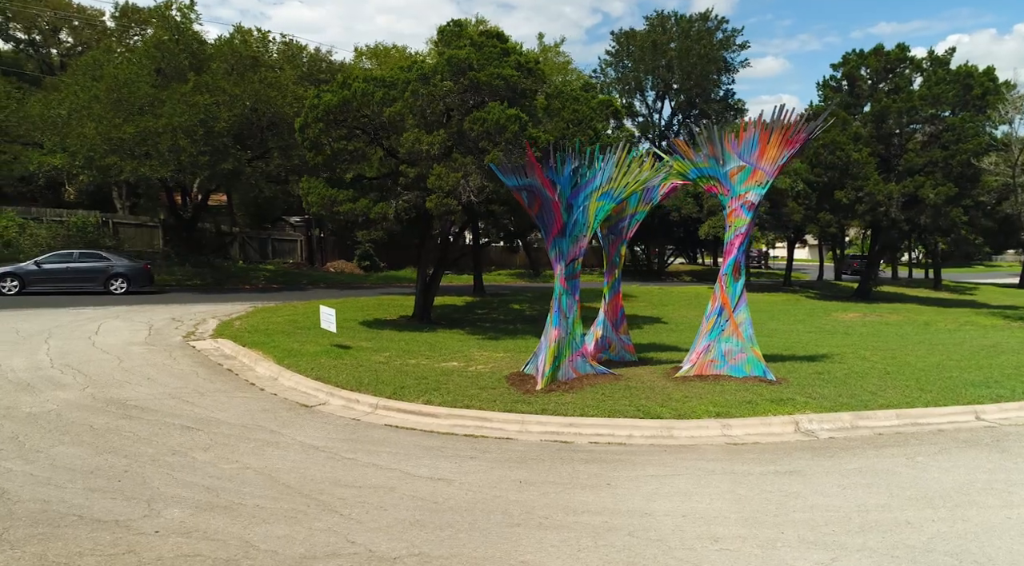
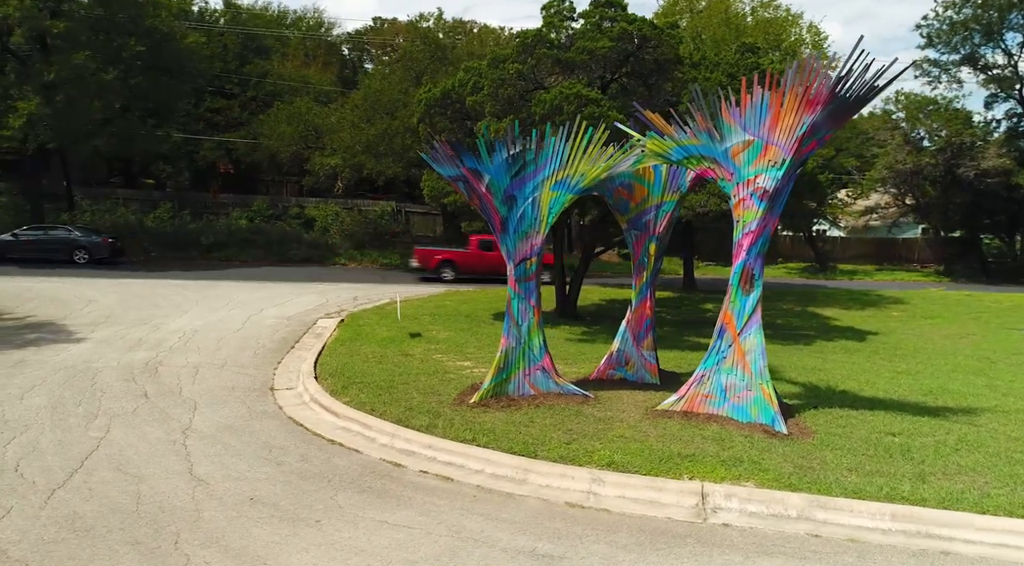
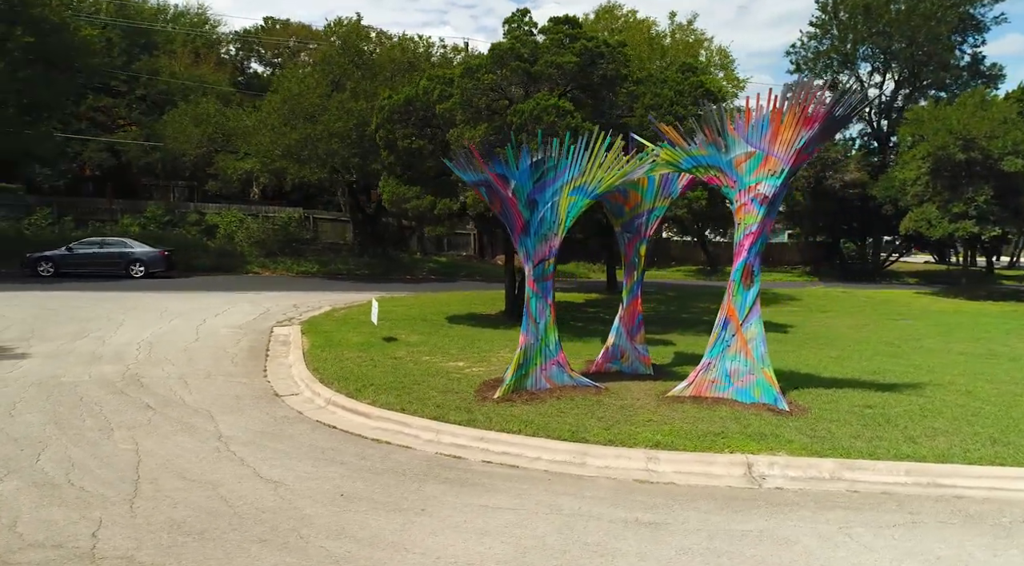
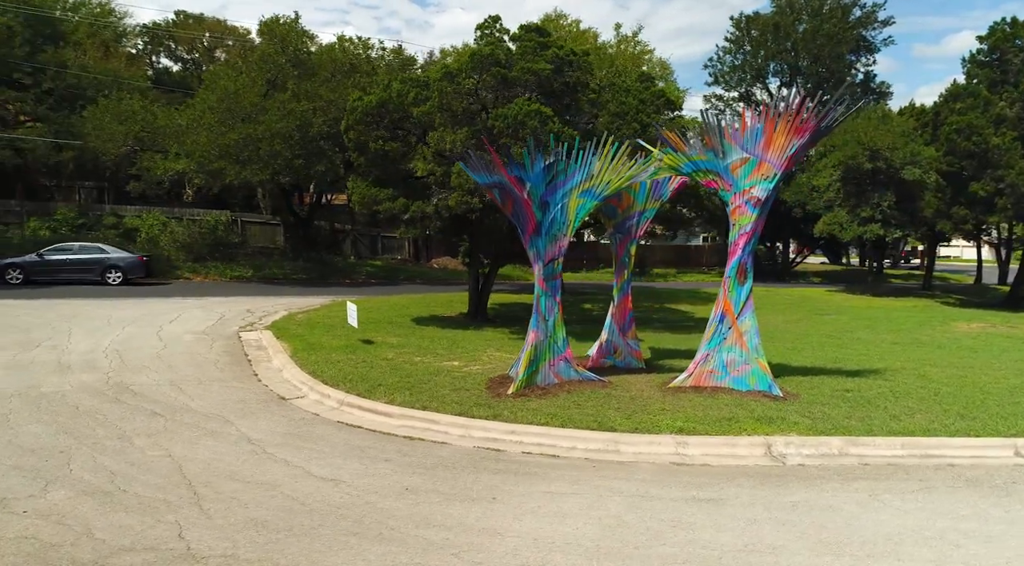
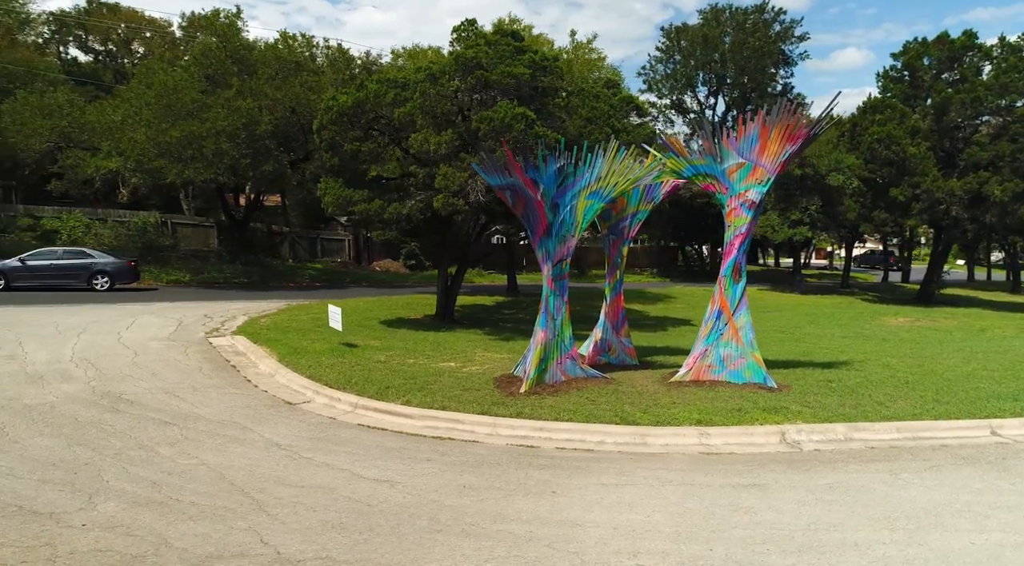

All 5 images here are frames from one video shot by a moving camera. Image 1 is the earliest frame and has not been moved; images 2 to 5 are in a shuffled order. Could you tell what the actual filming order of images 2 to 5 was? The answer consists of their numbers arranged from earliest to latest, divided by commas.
5, 4, 3, 2
